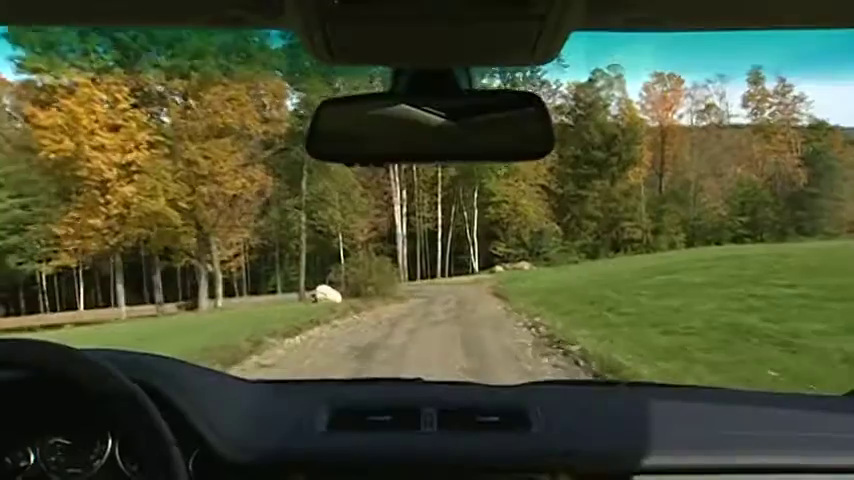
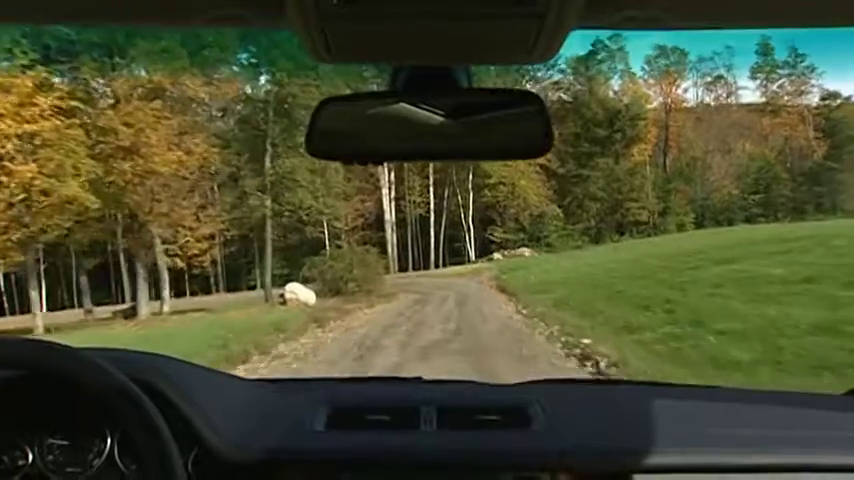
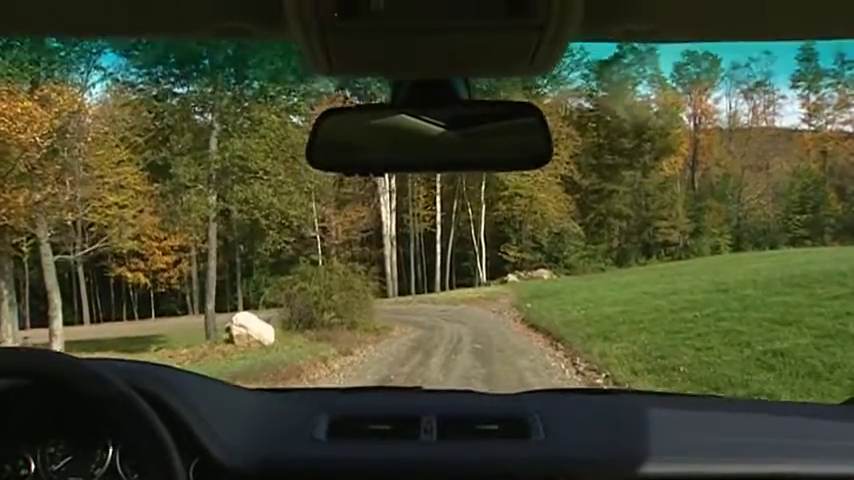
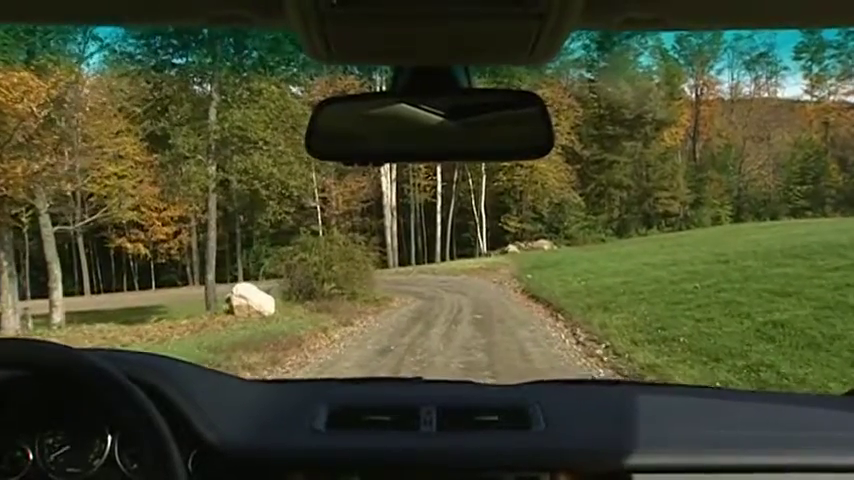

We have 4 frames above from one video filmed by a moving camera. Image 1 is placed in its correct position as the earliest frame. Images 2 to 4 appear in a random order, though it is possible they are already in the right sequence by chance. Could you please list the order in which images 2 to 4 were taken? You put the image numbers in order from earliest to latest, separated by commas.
2, 4, 3
